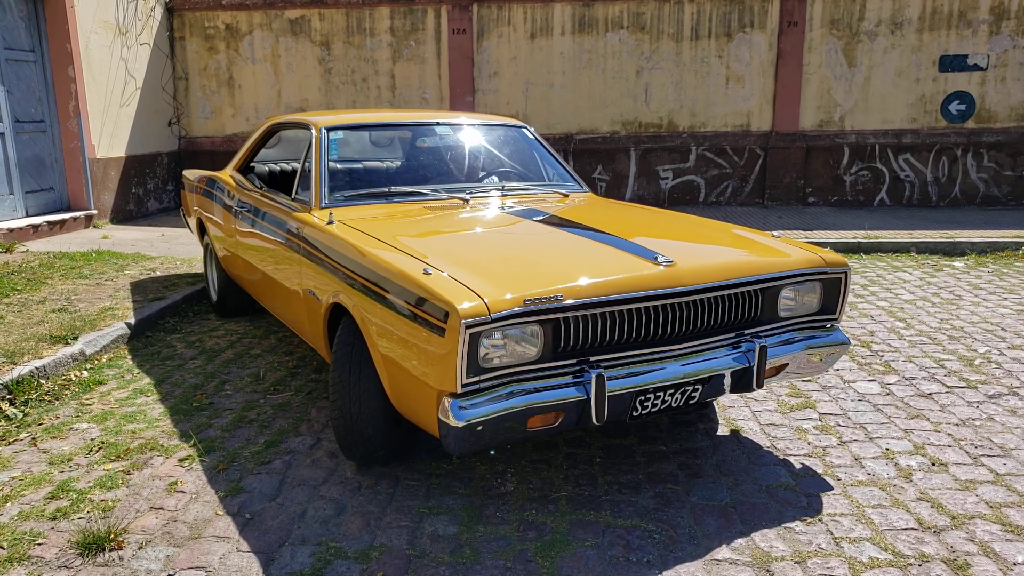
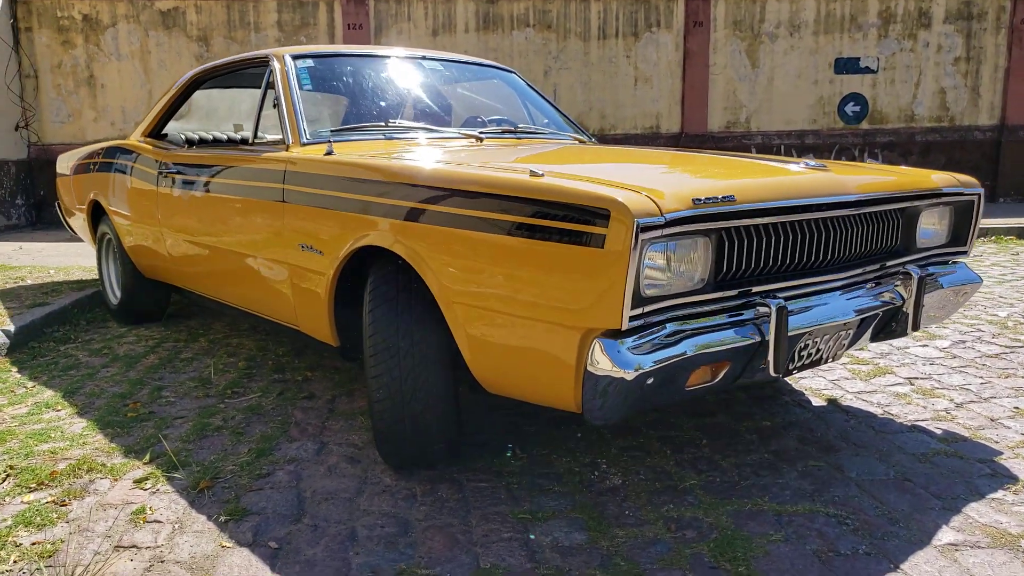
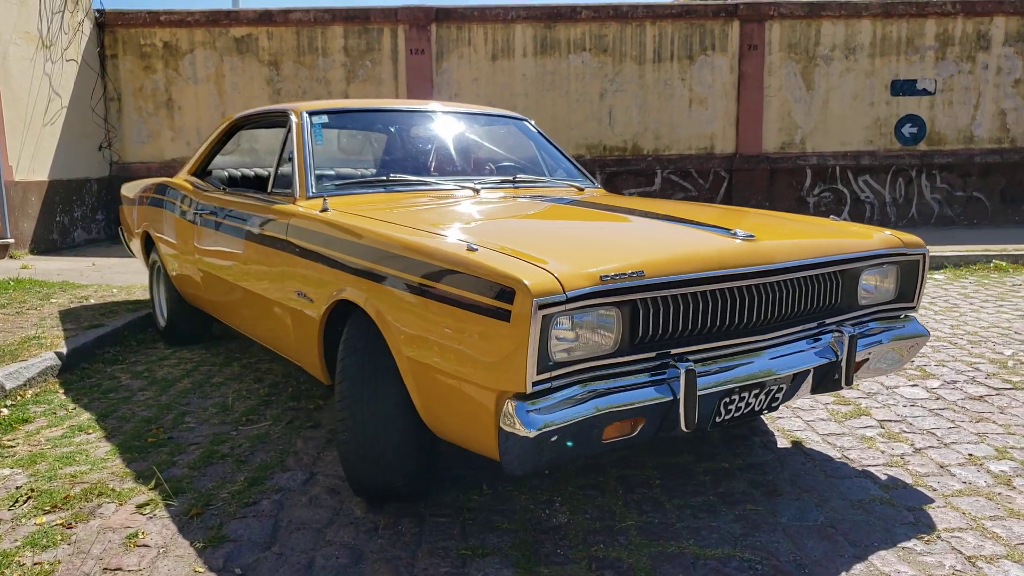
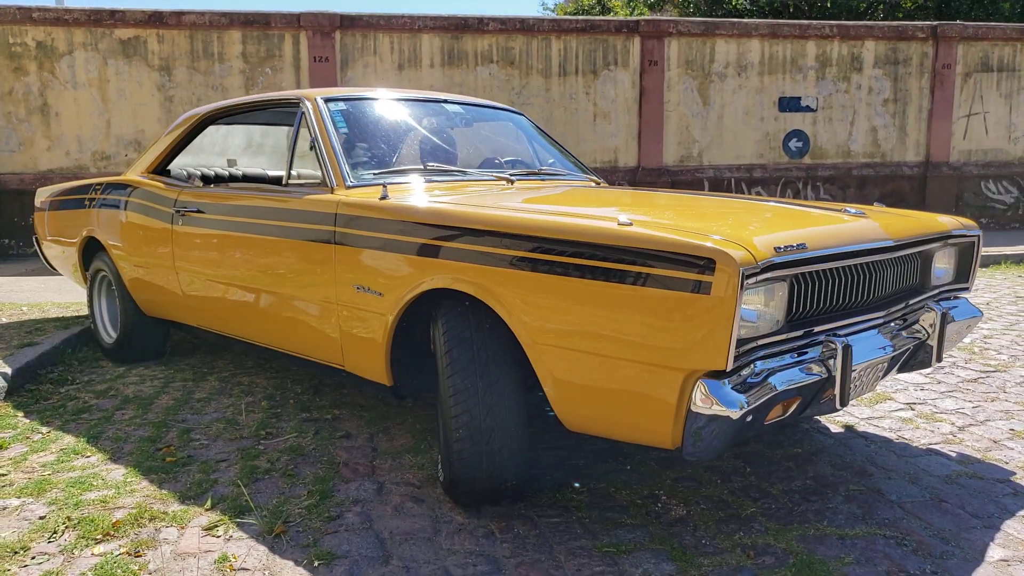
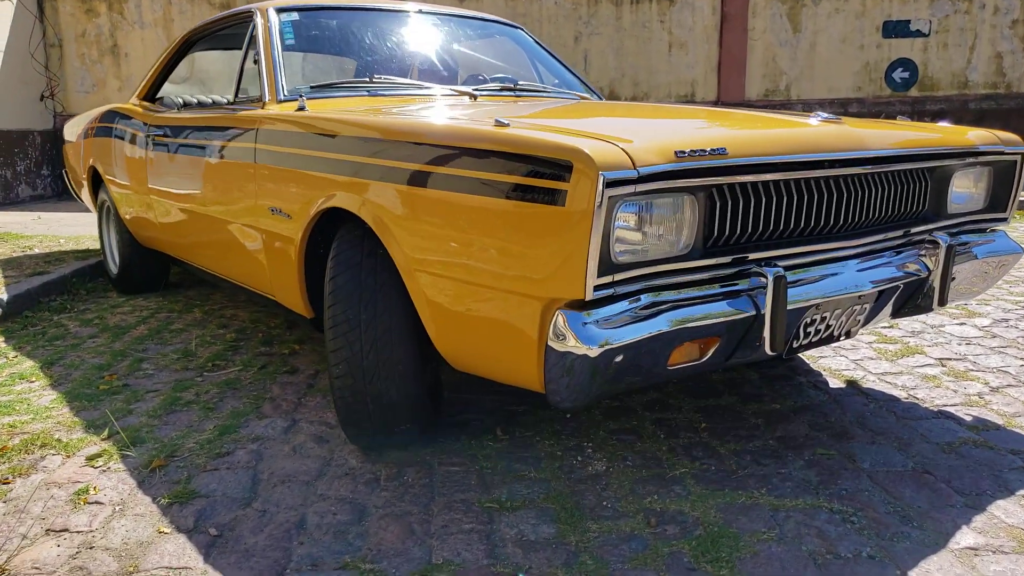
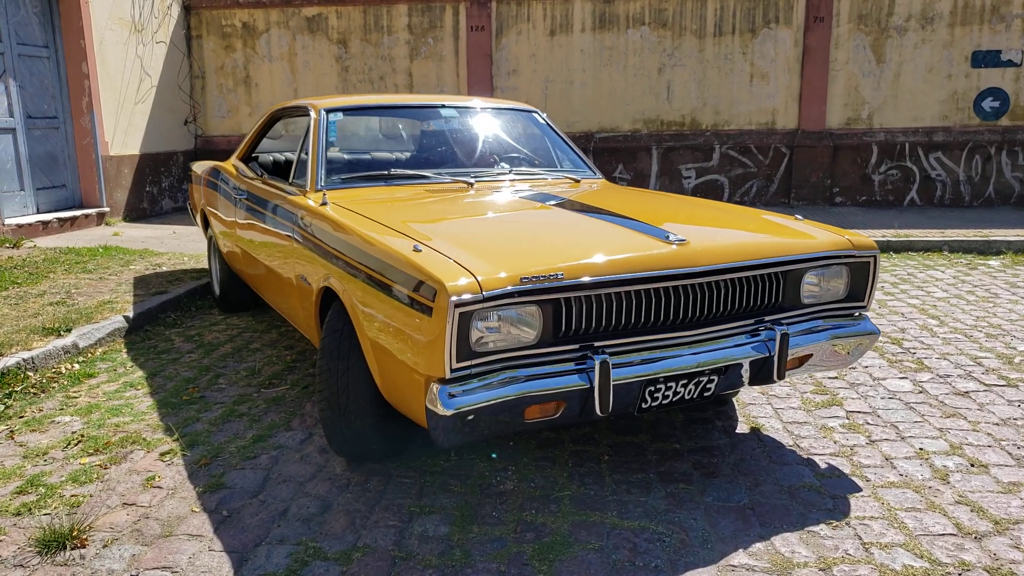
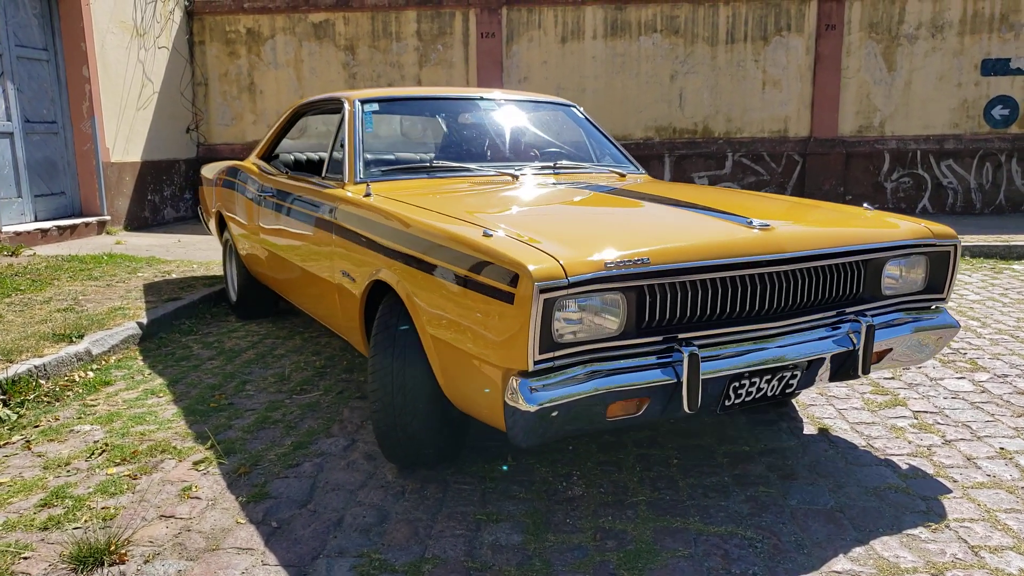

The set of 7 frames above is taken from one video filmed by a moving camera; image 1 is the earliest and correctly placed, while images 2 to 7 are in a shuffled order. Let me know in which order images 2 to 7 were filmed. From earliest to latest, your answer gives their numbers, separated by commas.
6, 7, 3, 4, 2, 5
